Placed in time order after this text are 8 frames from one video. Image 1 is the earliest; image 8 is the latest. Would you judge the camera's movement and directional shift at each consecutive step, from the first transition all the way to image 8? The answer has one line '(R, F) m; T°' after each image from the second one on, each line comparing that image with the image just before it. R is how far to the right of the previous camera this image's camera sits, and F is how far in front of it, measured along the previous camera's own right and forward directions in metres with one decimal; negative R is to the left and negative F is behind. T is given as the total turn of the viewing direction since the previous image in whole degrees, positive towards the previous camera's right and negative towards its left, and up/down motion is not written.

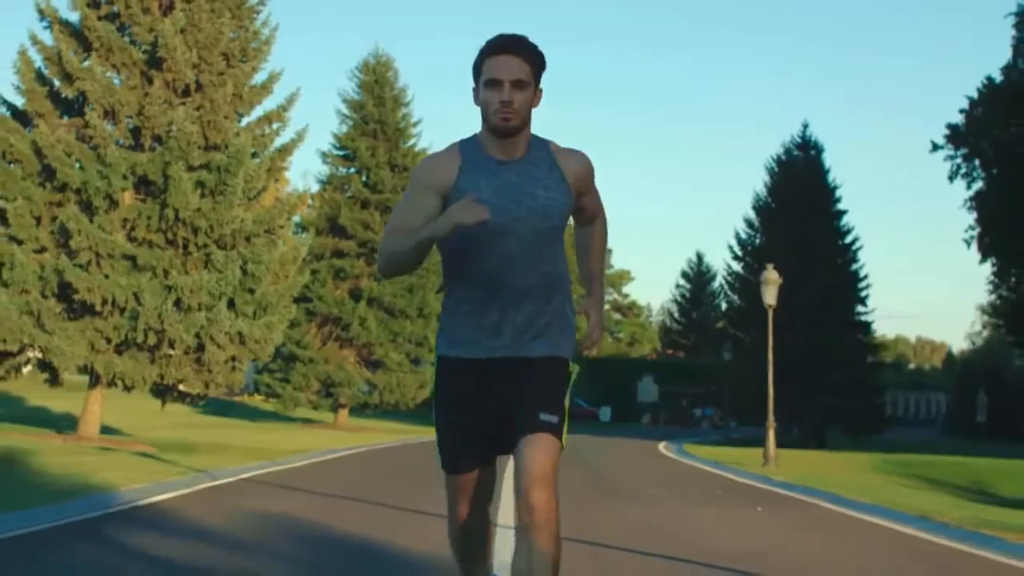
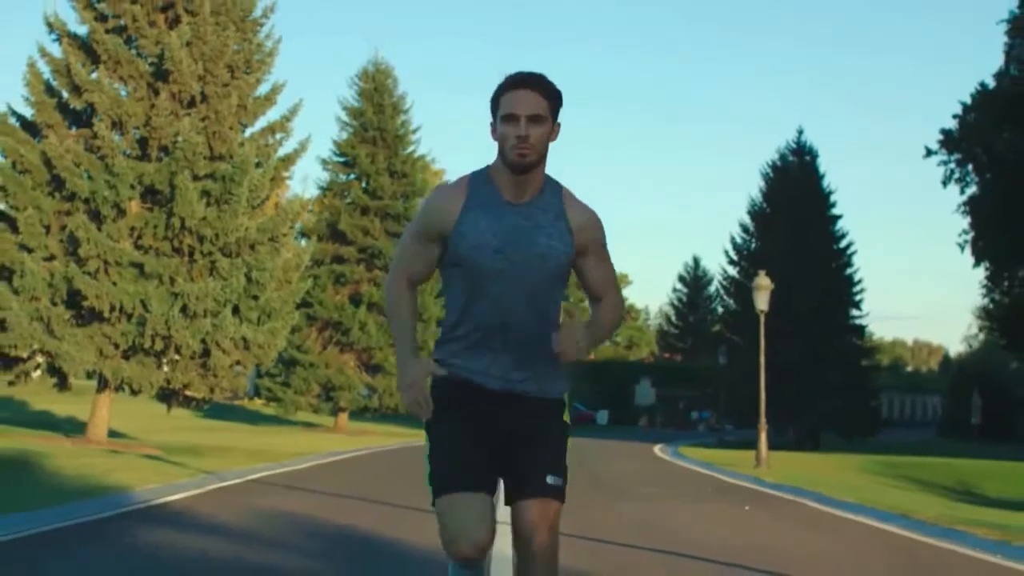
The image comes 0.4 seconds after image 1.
(0.0, -0.7) m; 0°
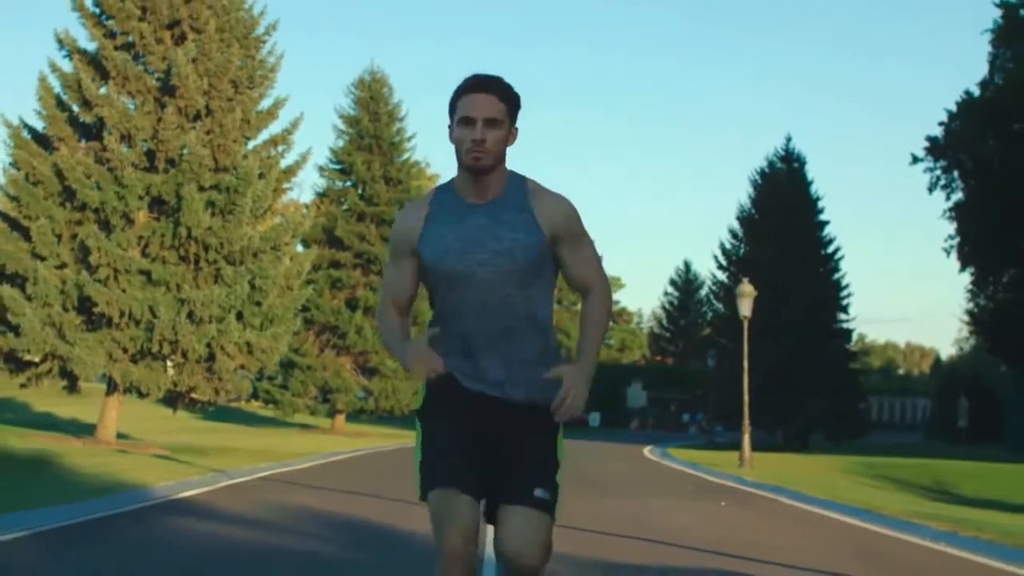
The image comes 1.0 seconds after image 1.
(0.0, -1.2) m; 0°
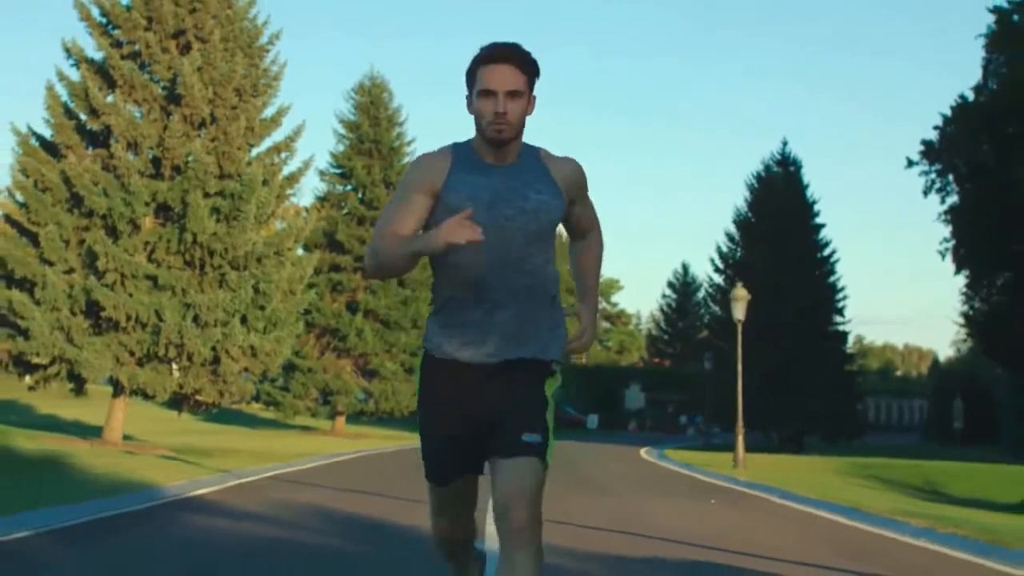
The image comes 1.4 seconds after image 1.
(0.0, -0.6) m; 0°
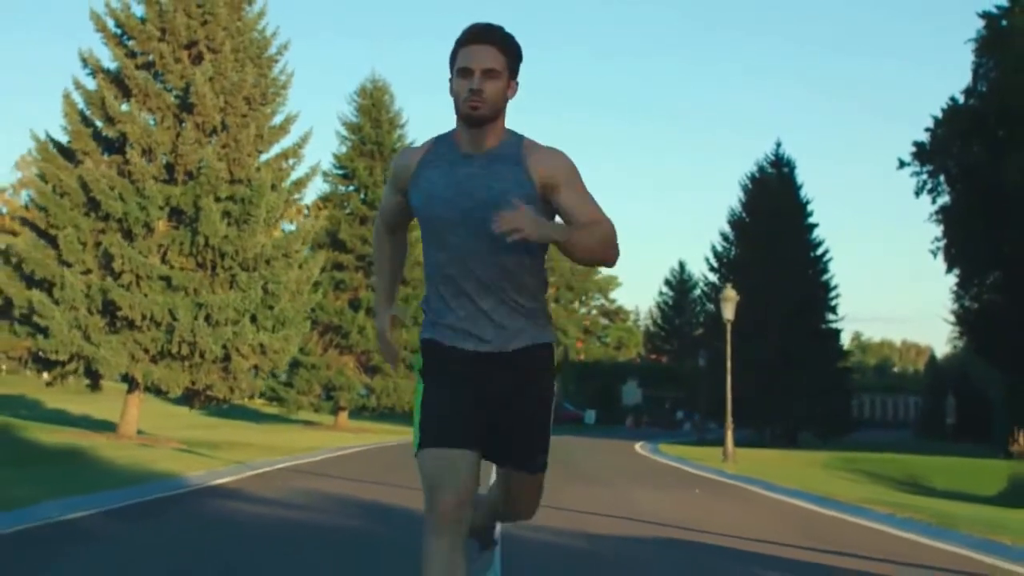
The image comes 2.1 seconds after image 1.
(0.0, -1.3) m; 0°
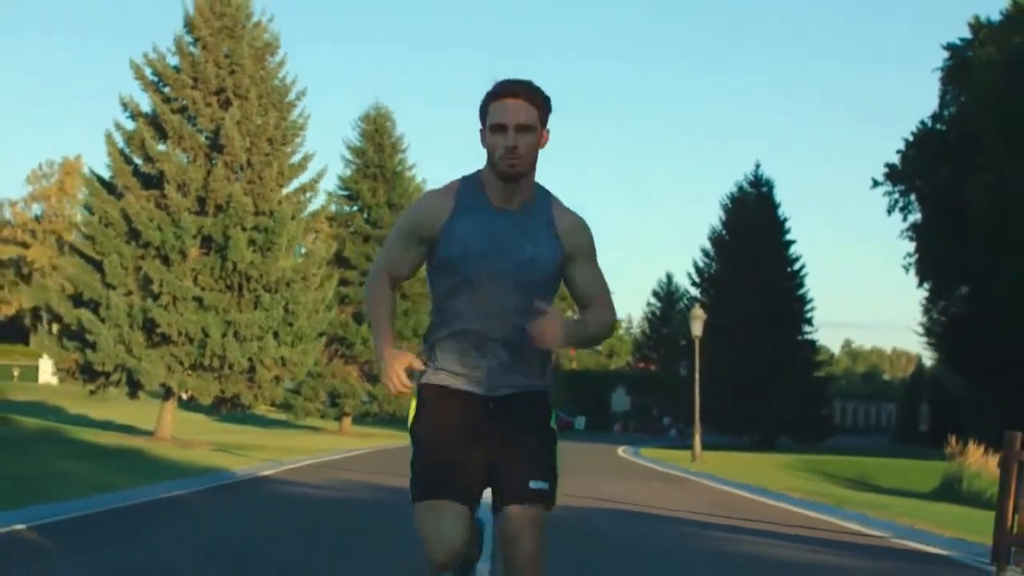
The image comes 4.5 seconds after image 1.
(0.0, -4.1) m; 0°
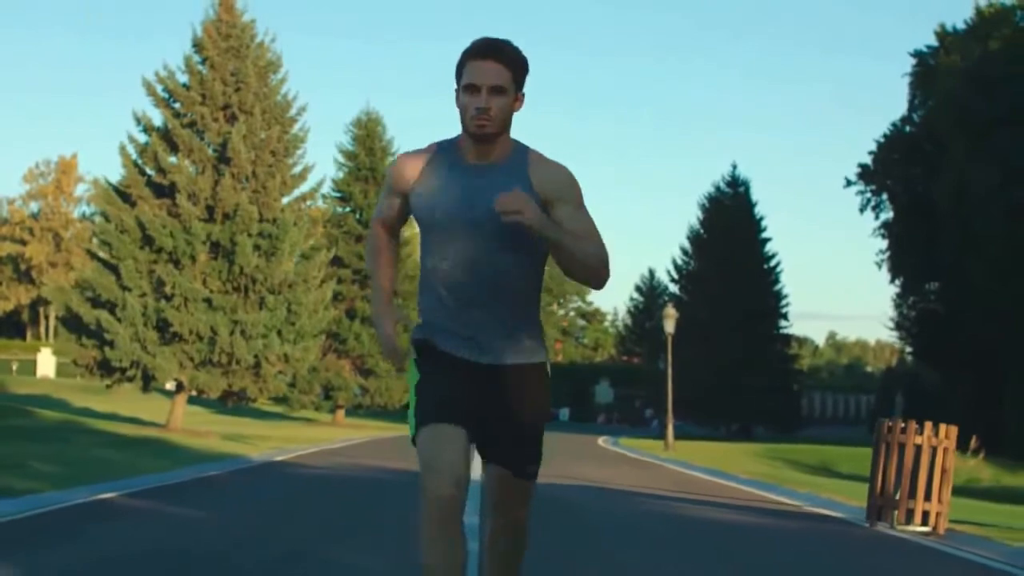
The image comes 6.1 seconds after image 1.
(0.0, -2.8) m; +1°
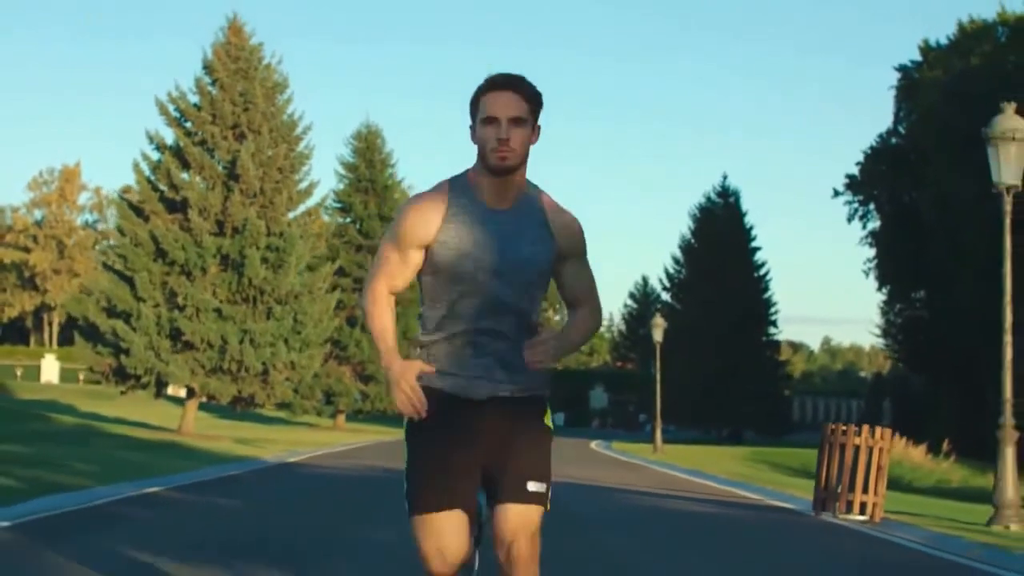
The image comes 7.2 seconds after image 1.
(0.0, -1.9) m; 0°
